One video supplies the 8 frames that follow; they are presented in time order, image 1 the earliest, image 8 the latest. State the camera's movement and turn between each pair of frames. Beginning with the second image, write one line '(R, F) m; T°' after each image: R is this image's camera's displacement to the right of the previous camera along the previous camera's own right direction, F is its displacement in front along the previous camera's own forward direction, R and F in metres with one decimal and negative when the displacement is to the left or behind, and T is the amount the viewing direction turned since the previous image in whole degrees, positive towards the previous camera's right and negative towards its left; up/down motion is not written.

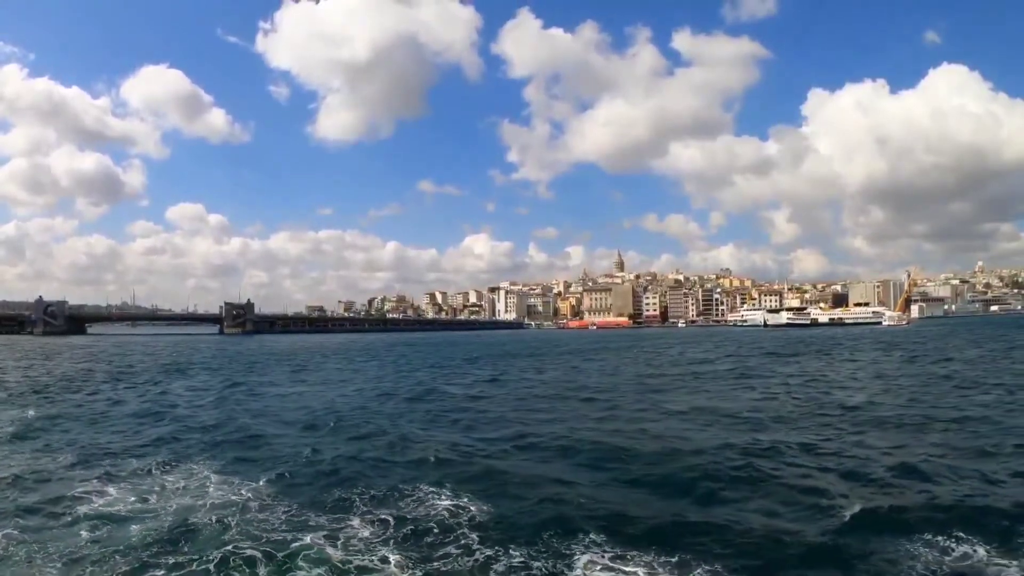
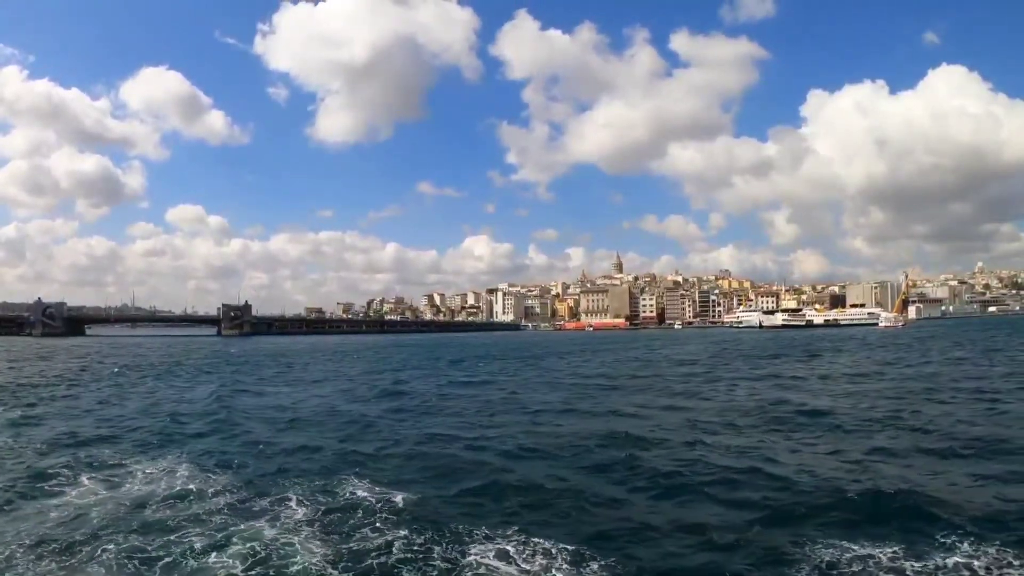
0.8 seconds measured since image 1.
(+1.0, -0.3) m; 0°
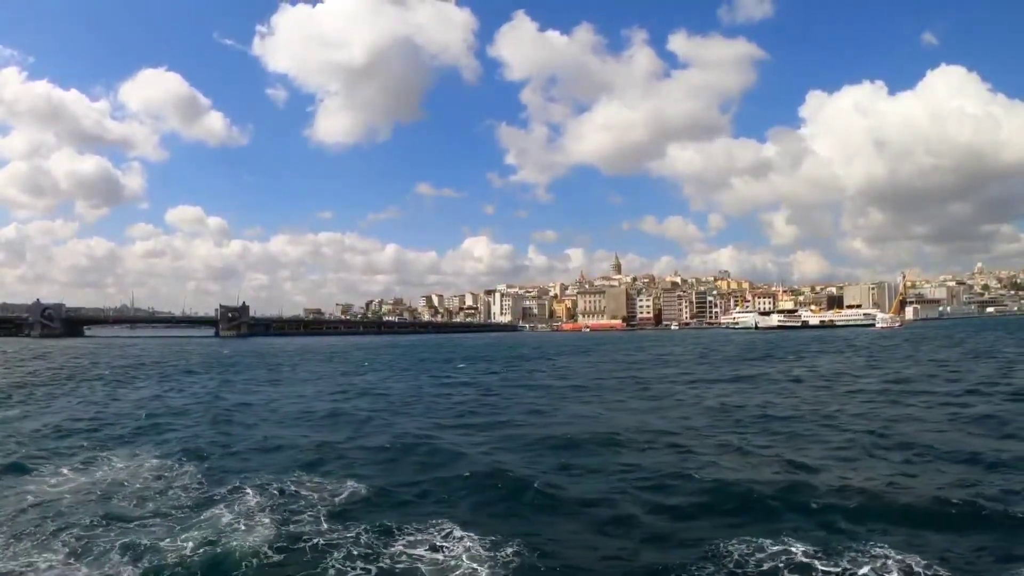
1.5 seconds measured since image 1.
(+0.8, -0.2) m; 0°
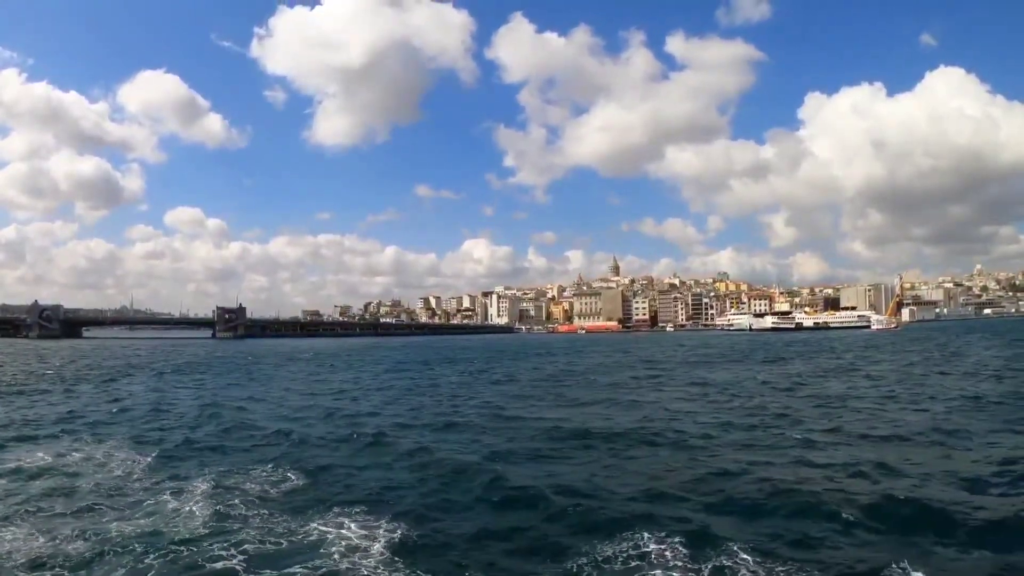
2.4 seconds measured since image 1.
(+1.0, -0.3) m; 0°
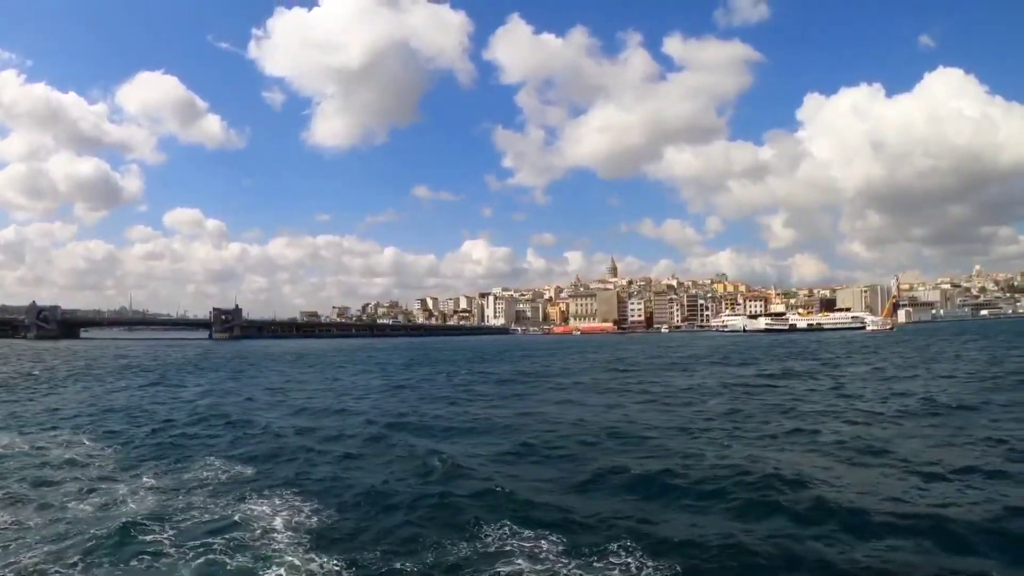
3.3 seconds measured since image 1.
(+1.2, -0.3) m; 0°
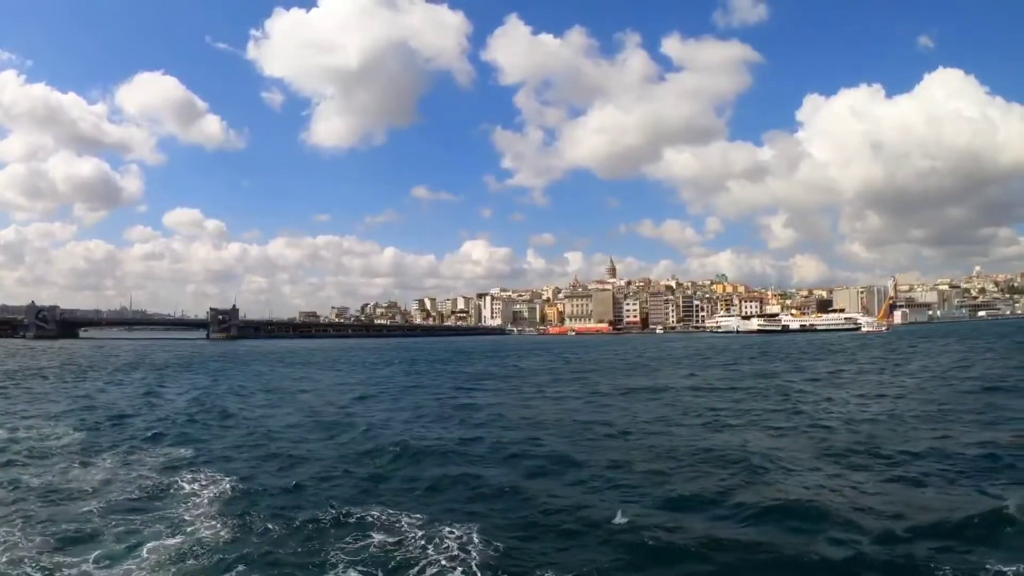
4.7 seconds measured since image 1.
(+1.2, -0.4) m; 0°
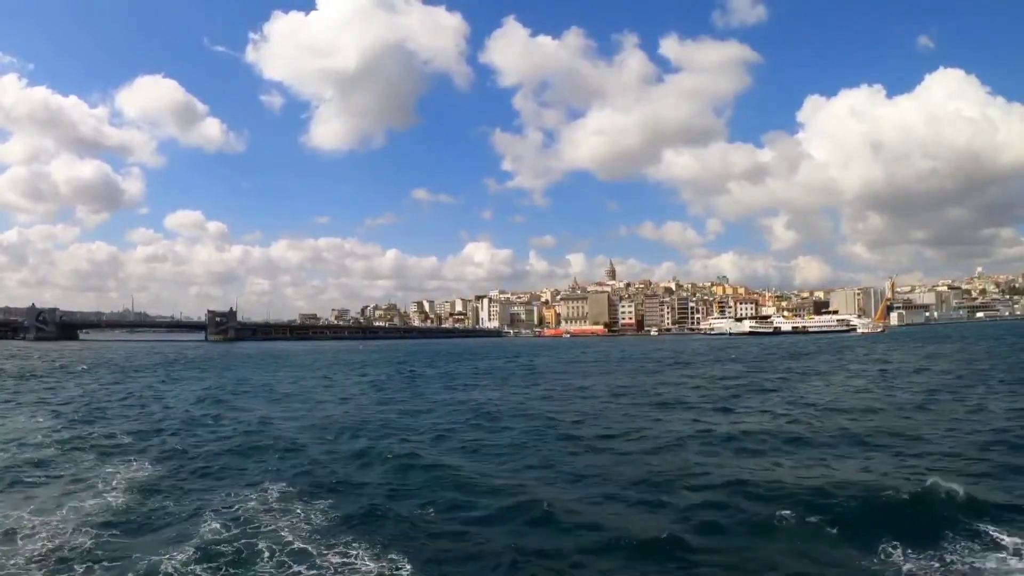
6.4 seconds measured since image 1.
(+1.7, -0.8) m; 0°
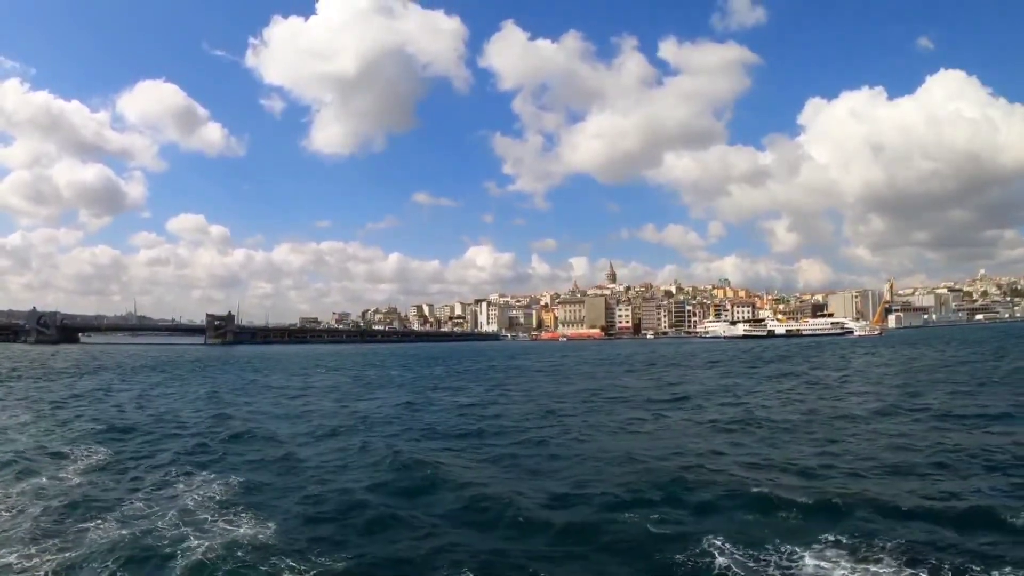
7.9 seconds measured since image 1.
(+1.4, -0.6) m; 0°
